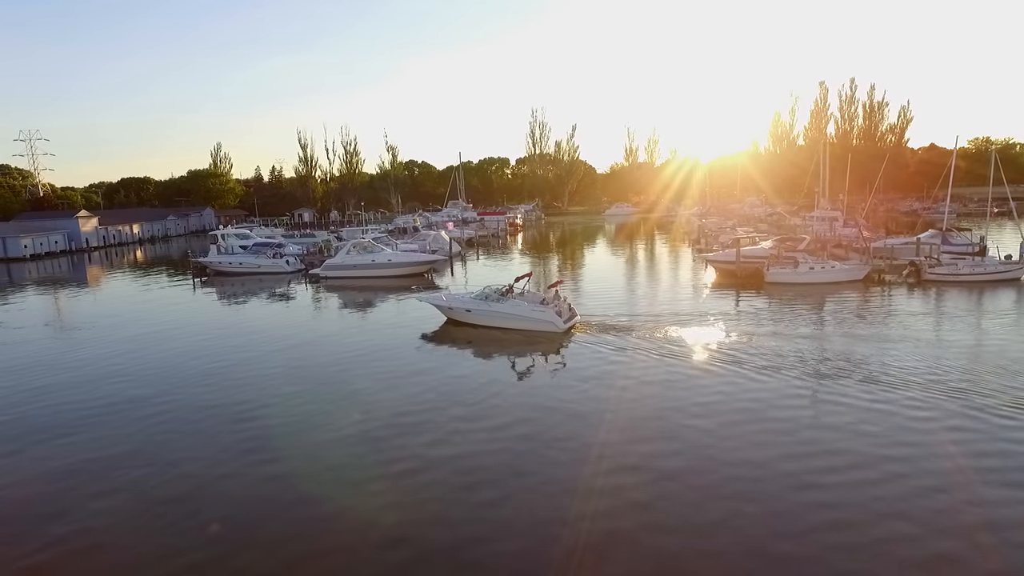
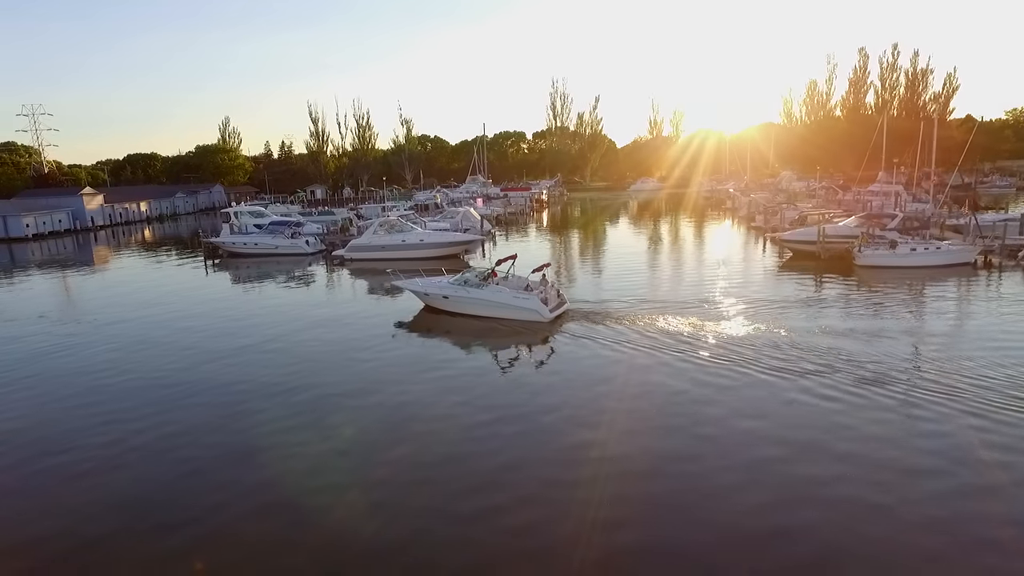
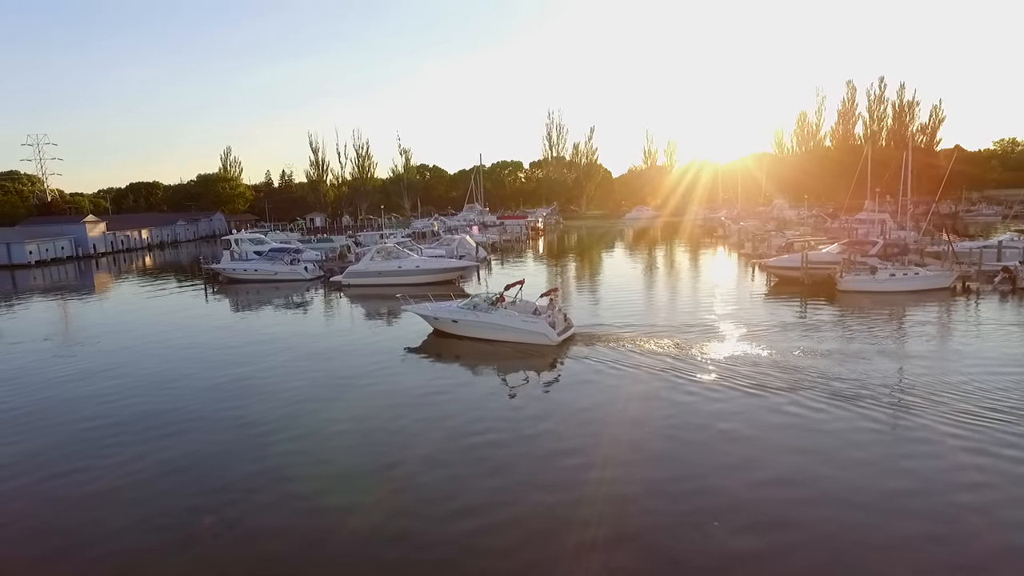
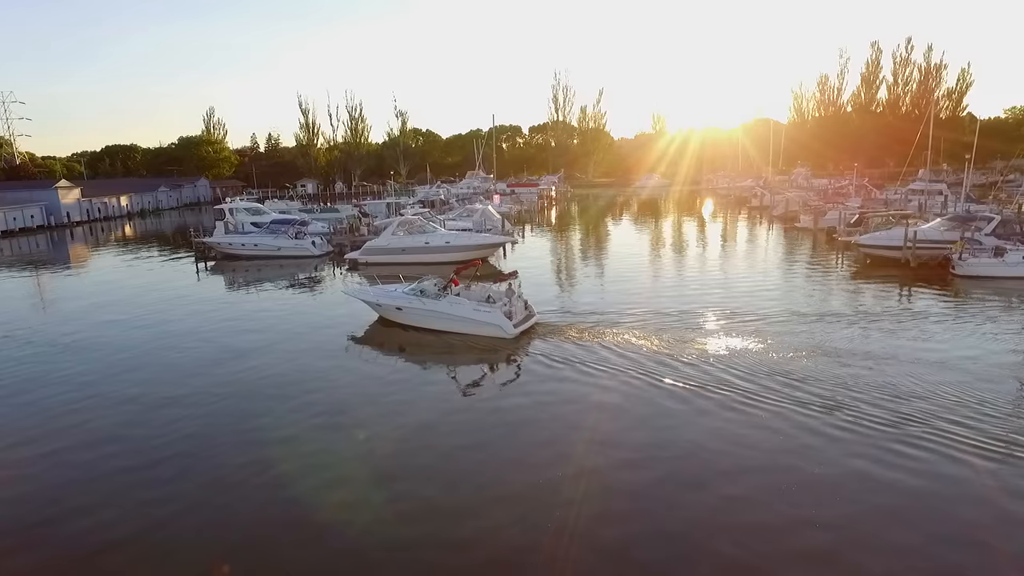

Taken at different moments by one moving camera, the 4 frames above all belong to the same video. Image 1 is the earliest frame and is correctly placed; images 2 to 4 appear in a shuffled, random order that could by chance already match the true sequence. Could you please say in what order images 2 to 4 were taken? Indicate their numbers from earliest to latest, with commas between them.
3, 2, 4
